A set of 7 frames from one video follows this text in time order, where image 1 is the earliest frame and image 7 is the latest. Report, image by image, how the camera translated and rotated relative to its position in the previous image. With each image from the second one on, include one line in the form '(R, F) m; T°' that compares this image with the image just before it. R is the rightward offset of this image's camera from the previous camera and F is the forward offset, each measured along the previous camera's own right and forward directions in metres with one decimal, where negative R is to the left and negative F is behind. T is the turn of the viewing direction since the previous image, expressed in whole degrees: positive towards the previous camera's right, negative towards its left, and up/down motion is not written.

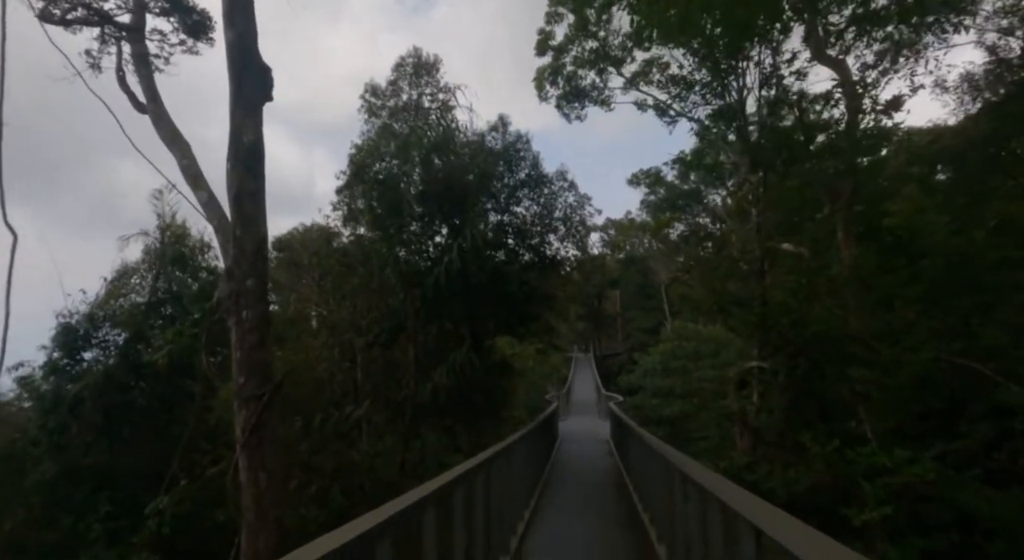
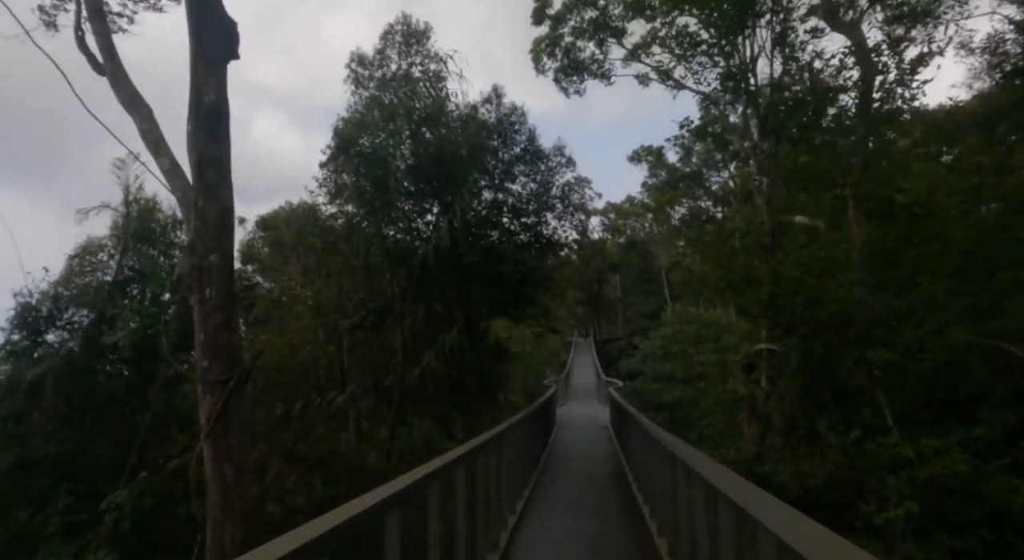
(+0.1, +0.6) m; 0°
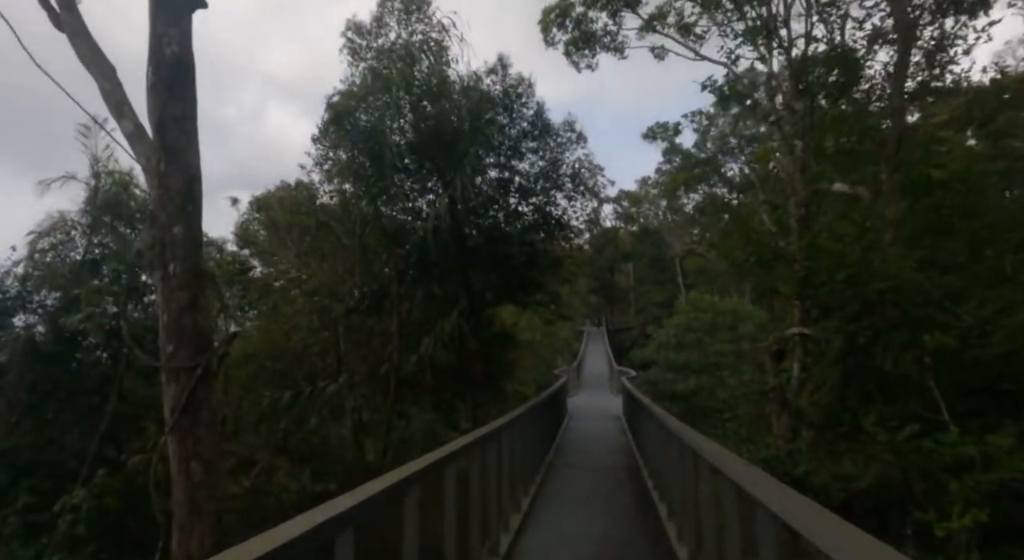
(+0.1, +0.8) m; -1°
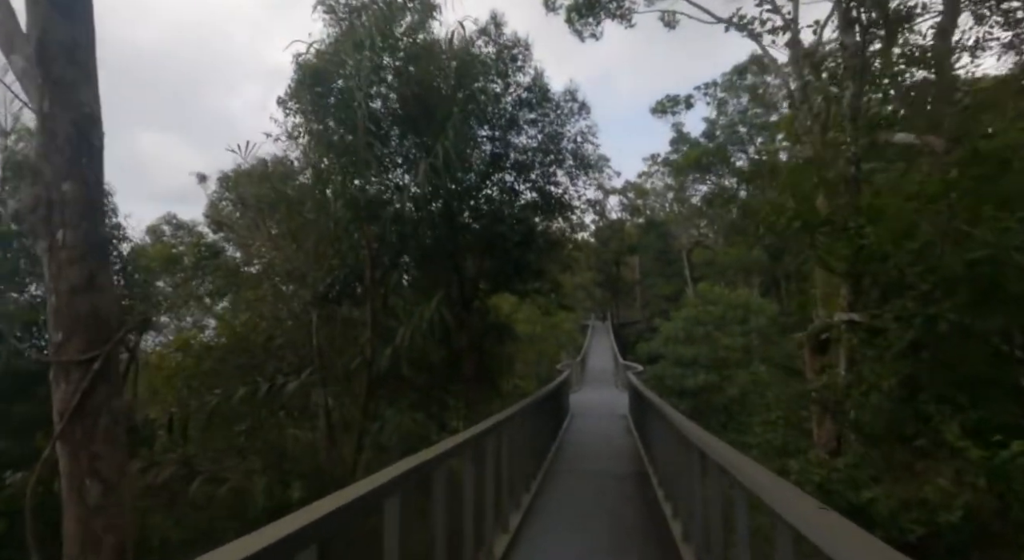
(+0.2, +1.3) m; -1°
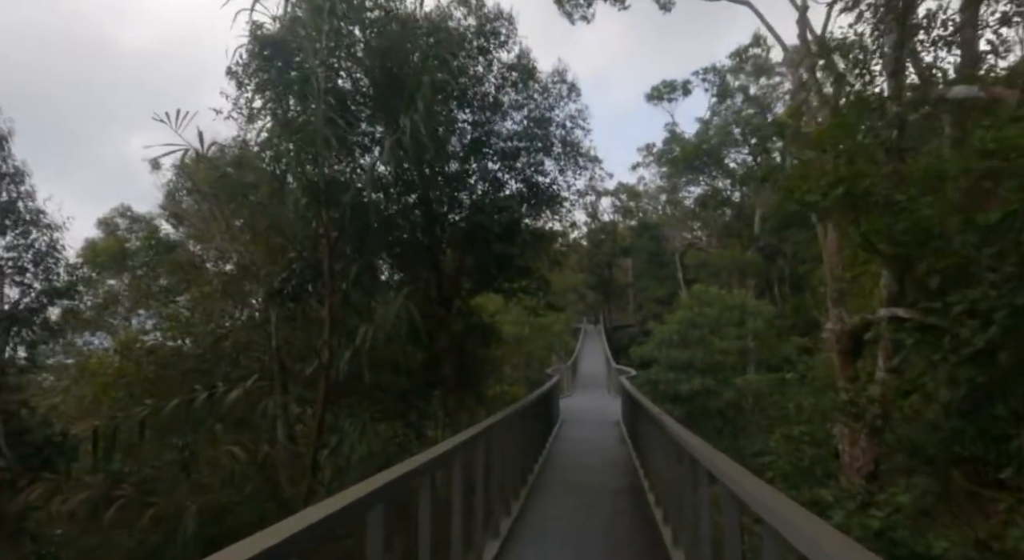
(+0.2, +1.0) m; +1°
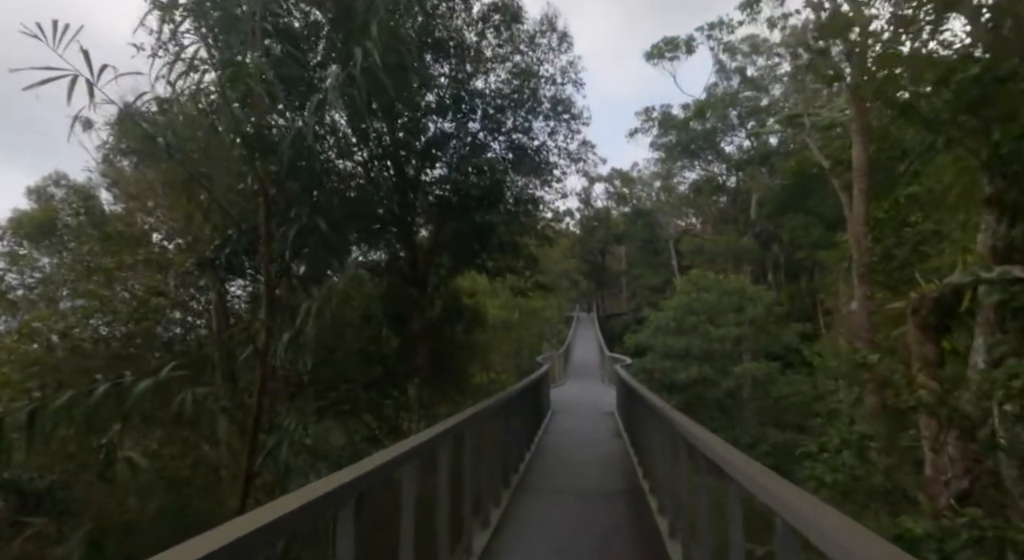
(+0.2, +1.3) m; +1°
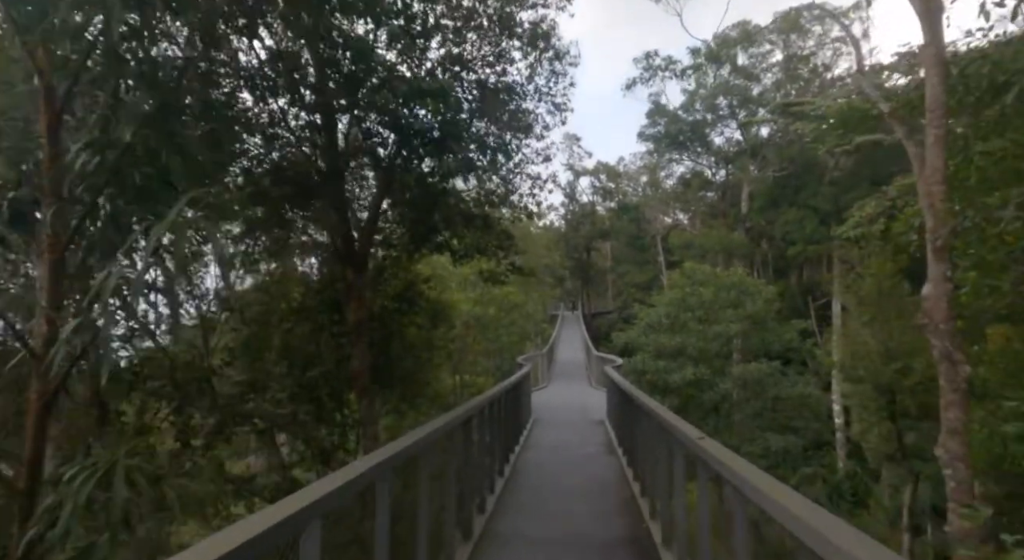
(+0.3, +2.4) m; +2°
